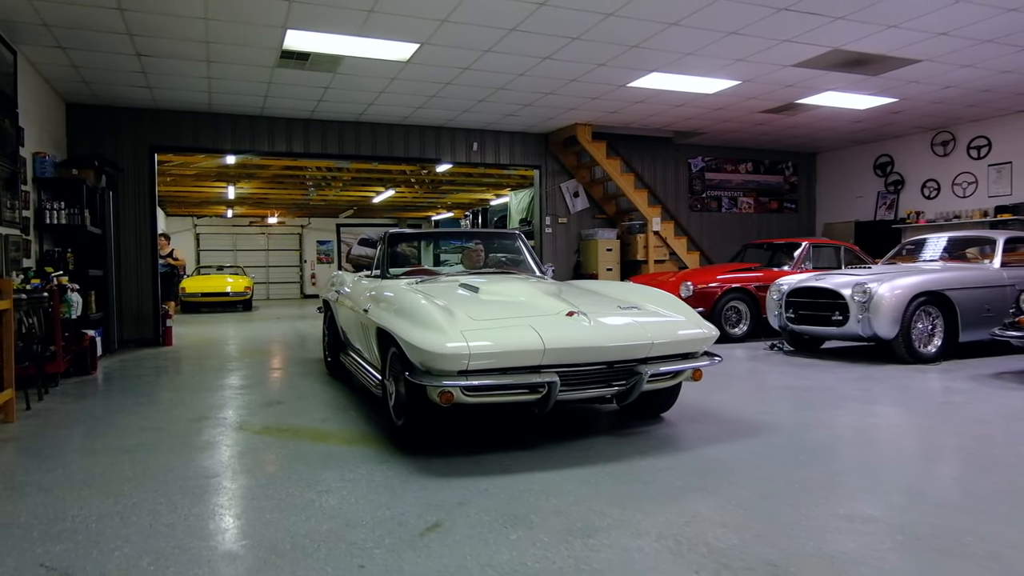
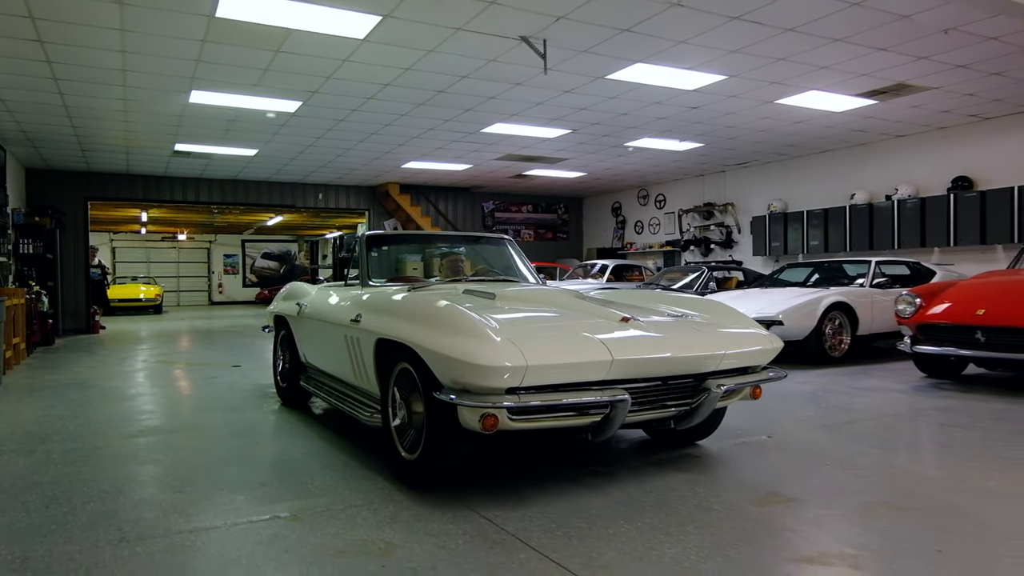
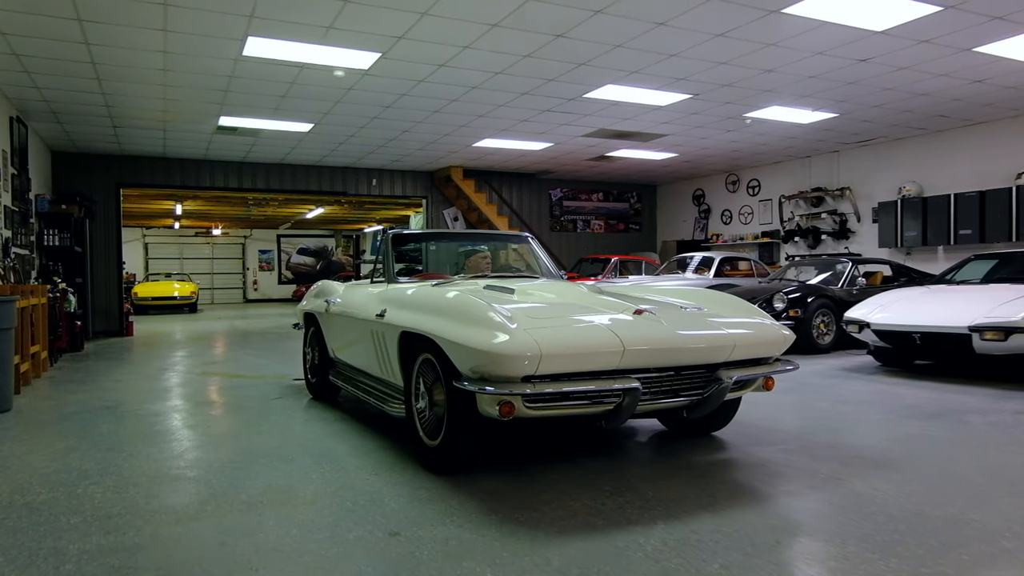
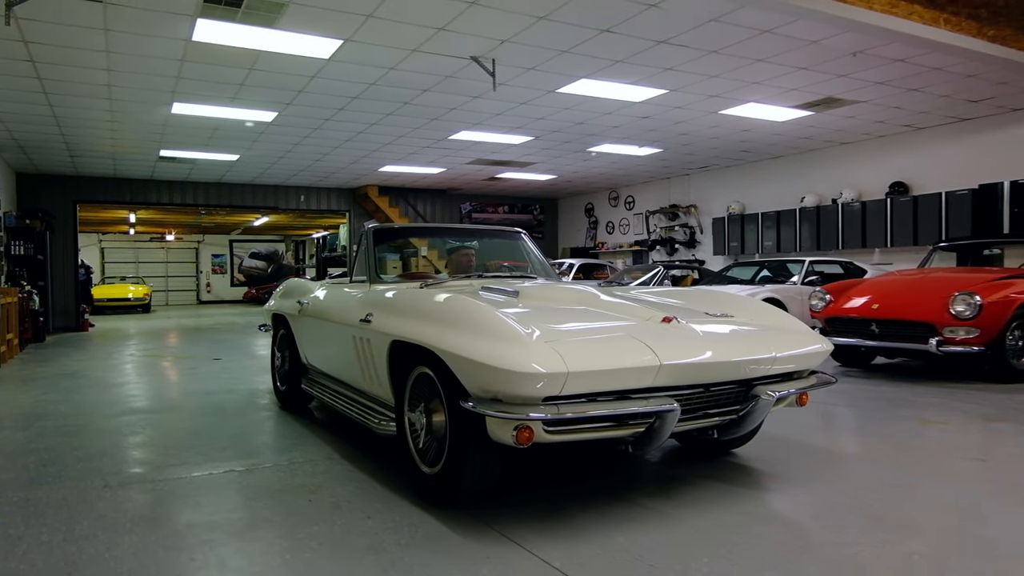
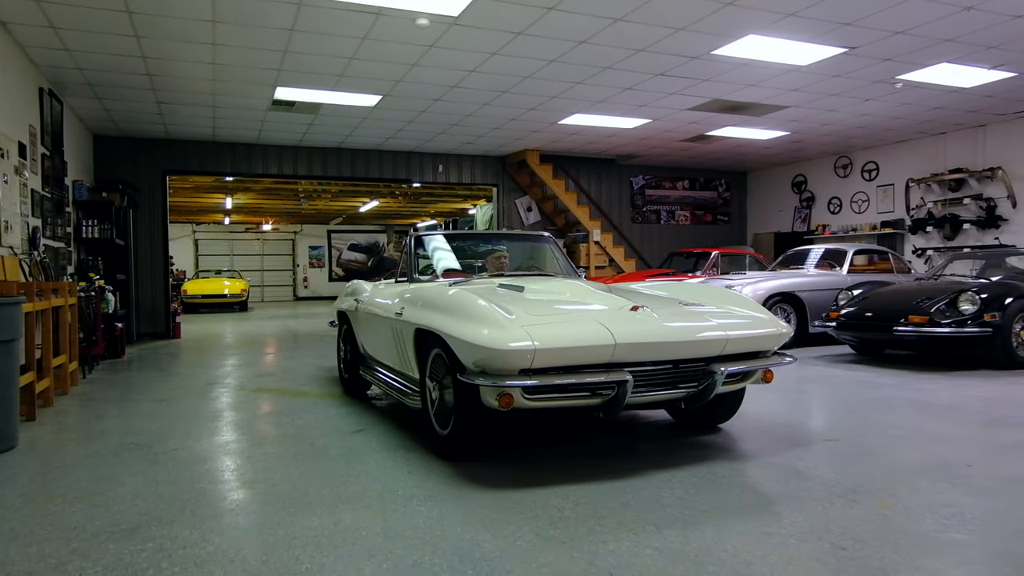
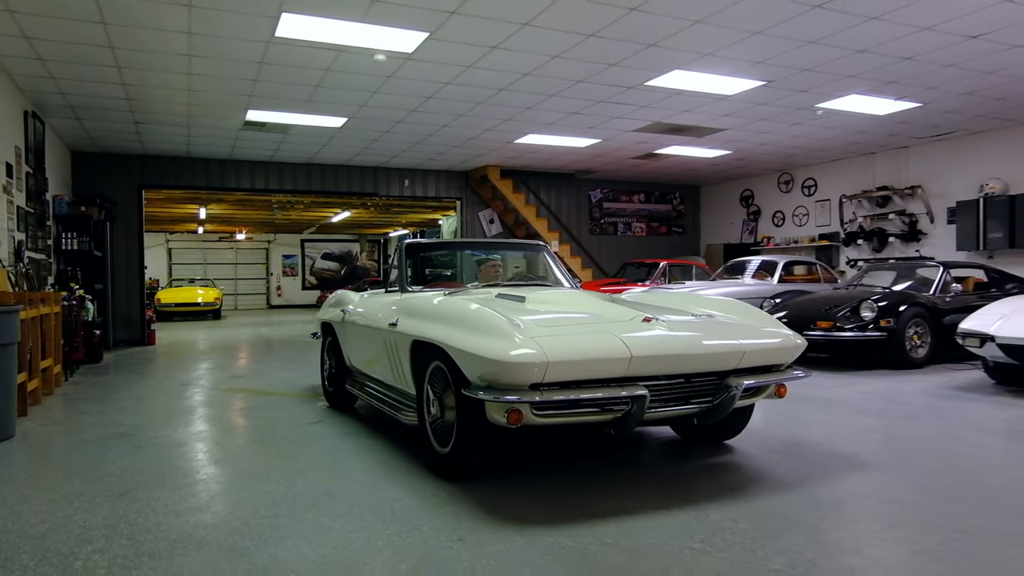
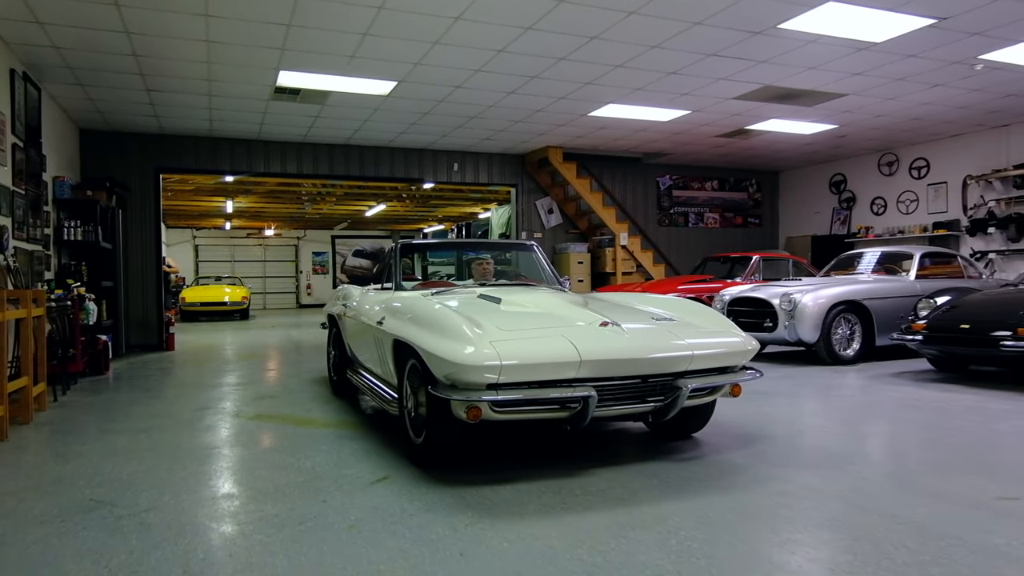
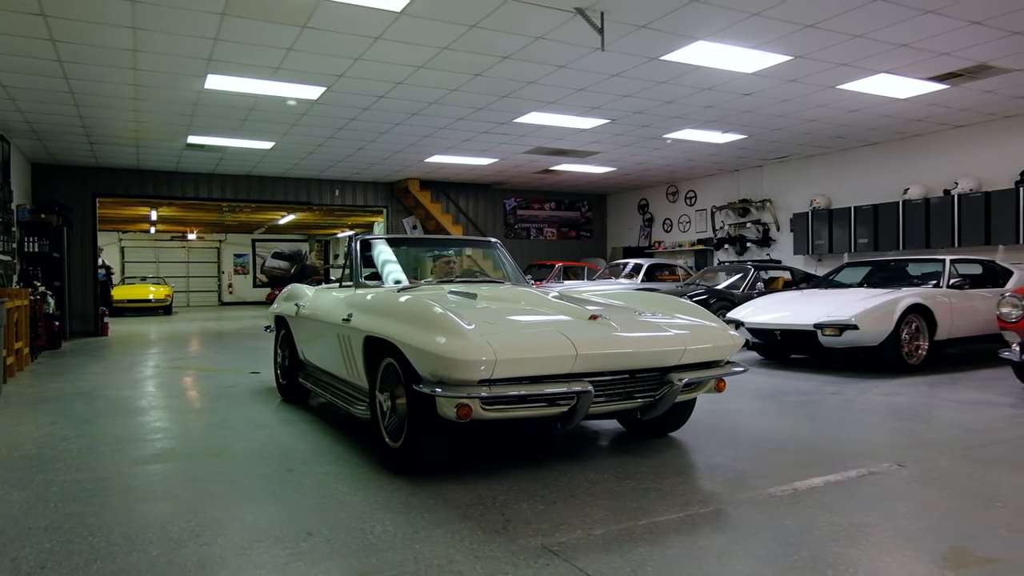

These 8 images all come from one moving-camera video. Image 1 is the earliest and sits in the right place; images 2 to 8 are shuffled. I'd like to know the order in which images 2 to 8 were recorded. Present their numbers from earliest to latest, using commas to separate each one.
7, 5, 6, 3, 8, 2, 4
